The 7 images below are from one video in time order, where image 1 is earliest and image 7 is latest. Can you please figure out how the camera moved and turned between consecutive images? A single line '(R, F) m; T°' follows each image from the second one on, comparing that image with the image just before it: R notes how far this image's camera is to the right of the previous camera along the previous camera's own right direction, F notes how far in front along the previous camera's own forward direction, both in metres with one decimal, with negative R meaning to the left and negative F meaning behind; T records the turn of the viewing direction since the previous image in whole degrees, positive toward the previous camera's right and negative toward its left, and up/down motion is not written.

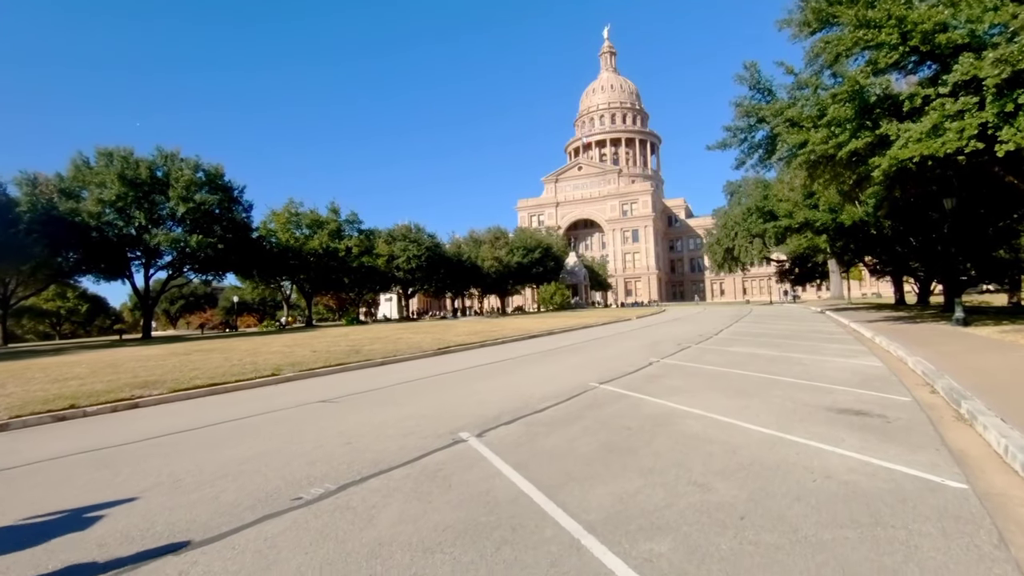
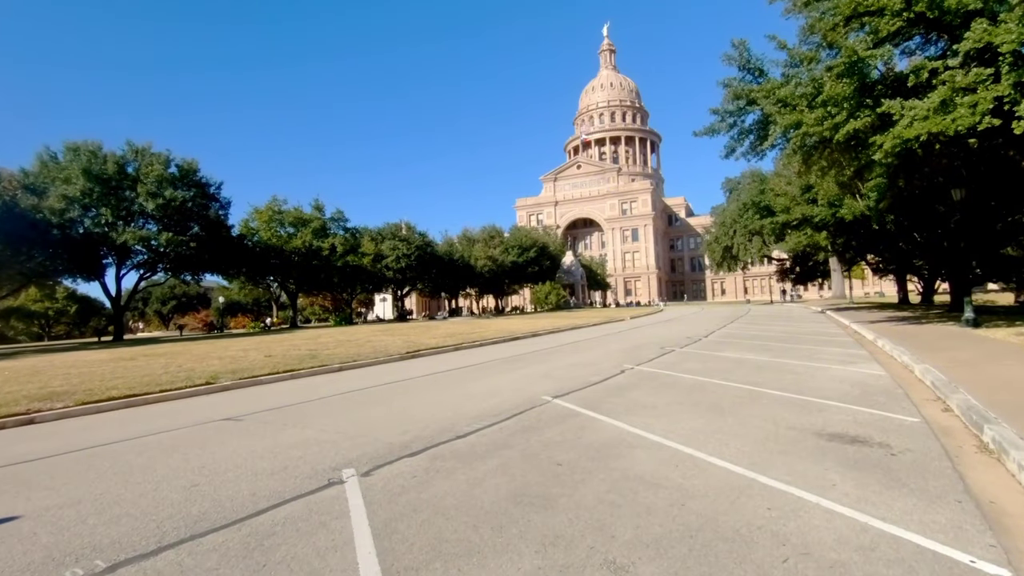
(+1.0, +1.6) m; 0°
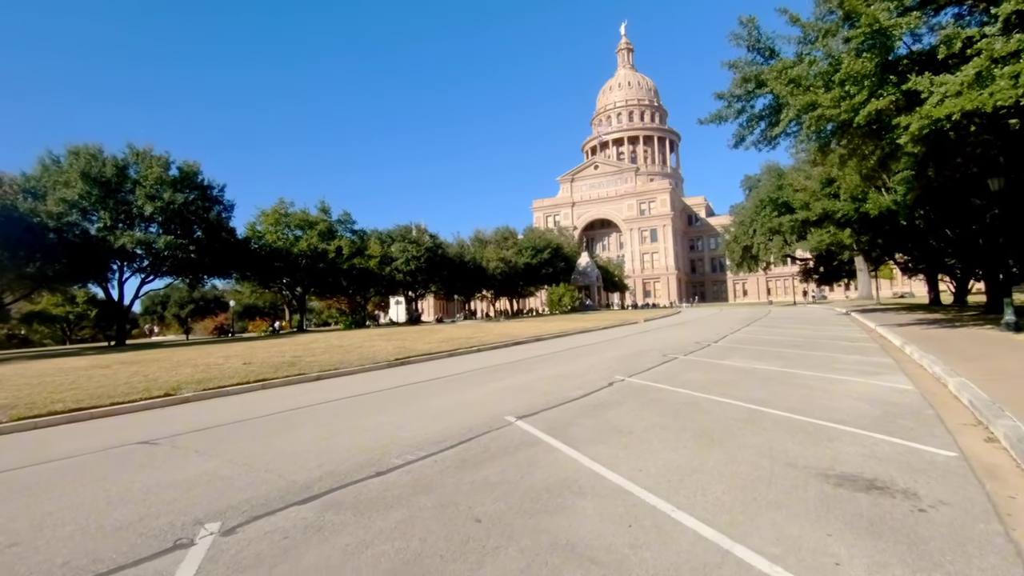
(+0.9, +1.3) m; -2°
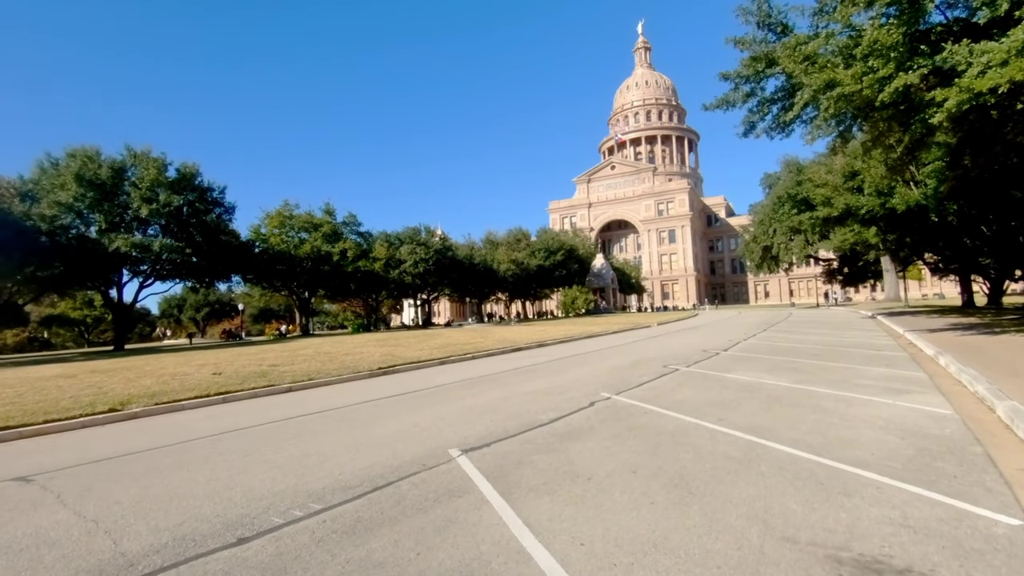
(+0.9, +1.4) m; -2°
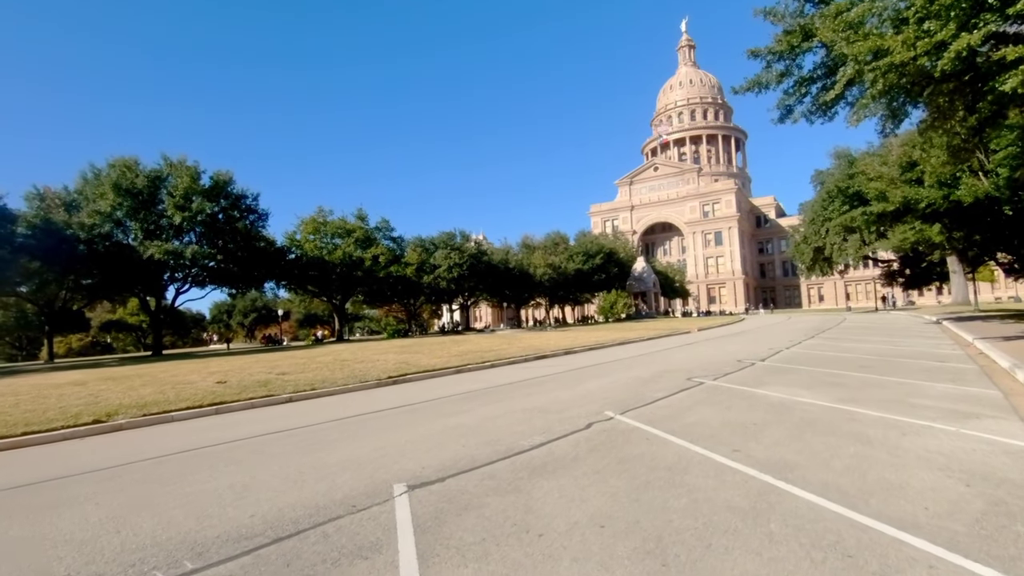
(+0.9, +1.2) m; -5°
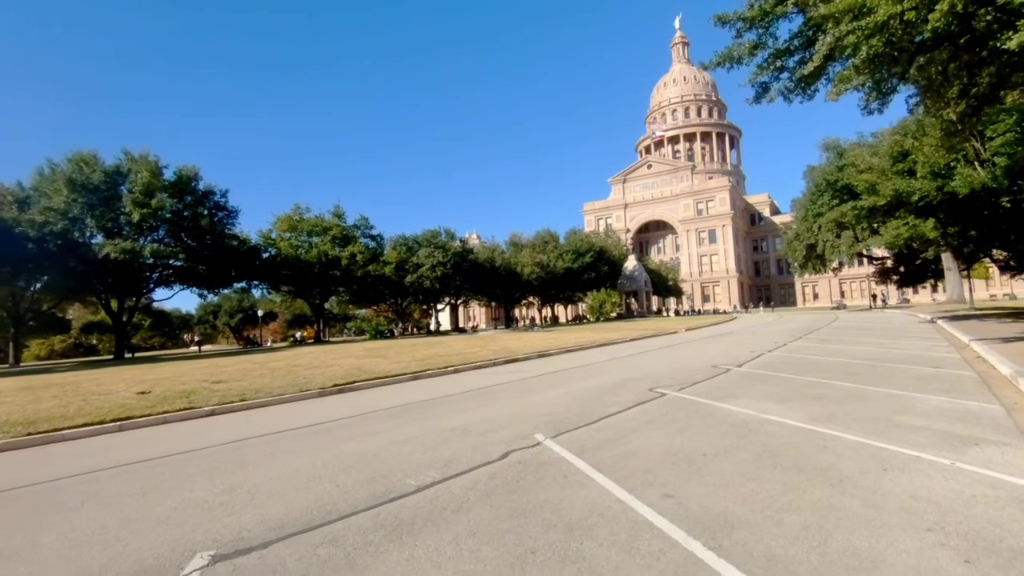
(+1.1, +1.4) m; 0°
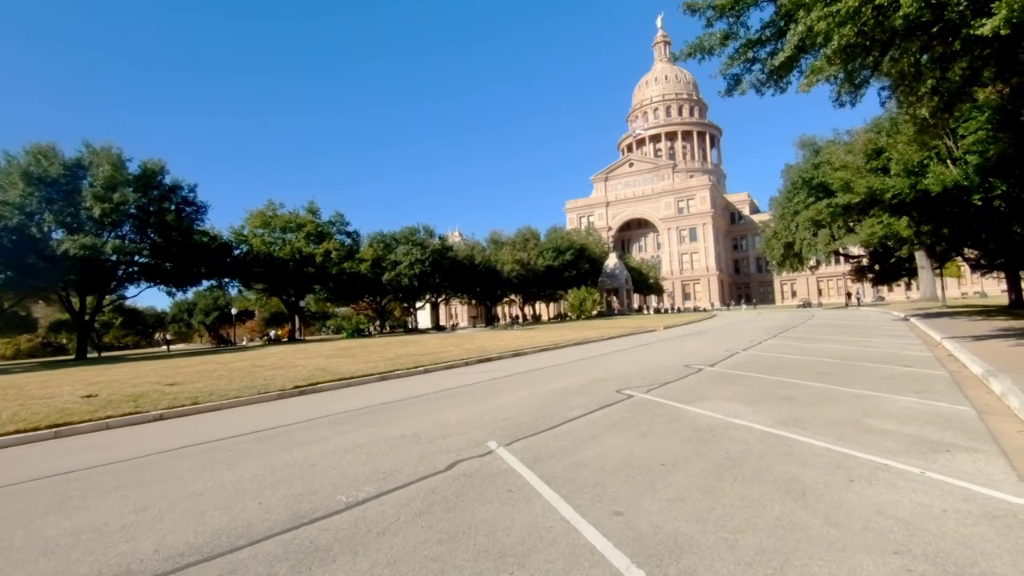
(+0.4, +0.5) m; +2°
